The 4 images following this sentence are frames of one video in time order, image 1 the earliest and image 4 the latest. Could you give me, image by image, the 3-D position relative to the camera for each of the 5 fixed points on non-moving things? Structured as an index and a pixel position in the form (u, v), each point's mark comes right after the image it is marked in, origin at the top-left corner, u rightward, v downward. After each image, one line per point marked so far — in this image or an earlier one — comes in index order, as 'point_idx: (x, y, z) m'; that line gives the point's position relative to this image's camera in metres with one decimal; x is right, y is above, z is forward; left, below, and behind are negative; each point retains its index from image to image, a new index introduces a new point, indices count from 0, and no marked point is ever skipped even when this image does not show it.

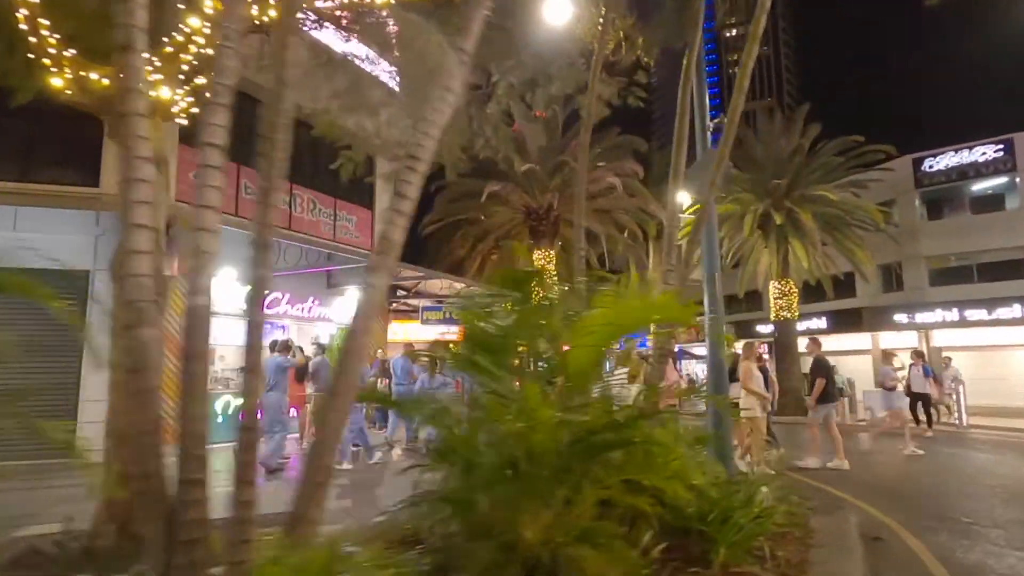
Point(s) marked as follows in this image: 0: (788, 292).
0: (+6.6, -0.1, +17.4) m
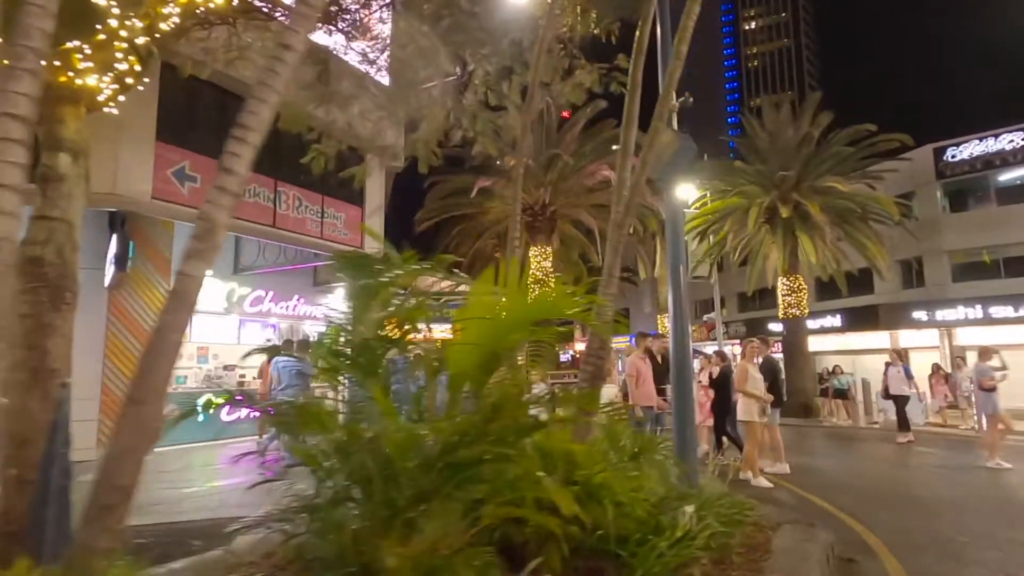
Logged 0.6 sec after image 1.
0: (+6.6, 0.0, +16.7) m
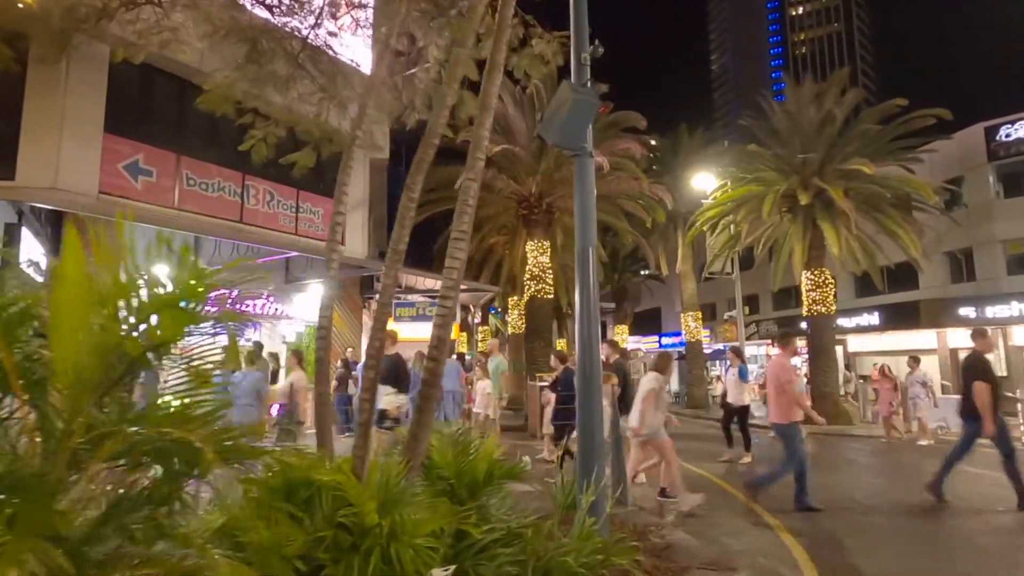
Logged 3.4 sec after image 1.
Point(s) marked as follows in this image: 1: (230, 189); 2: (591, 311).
0: (+6.5, +0.1, +15.1) m
1: (-4.7, +1.7, +12.0) m
2: (+0.6, -0.2, +5.3) m
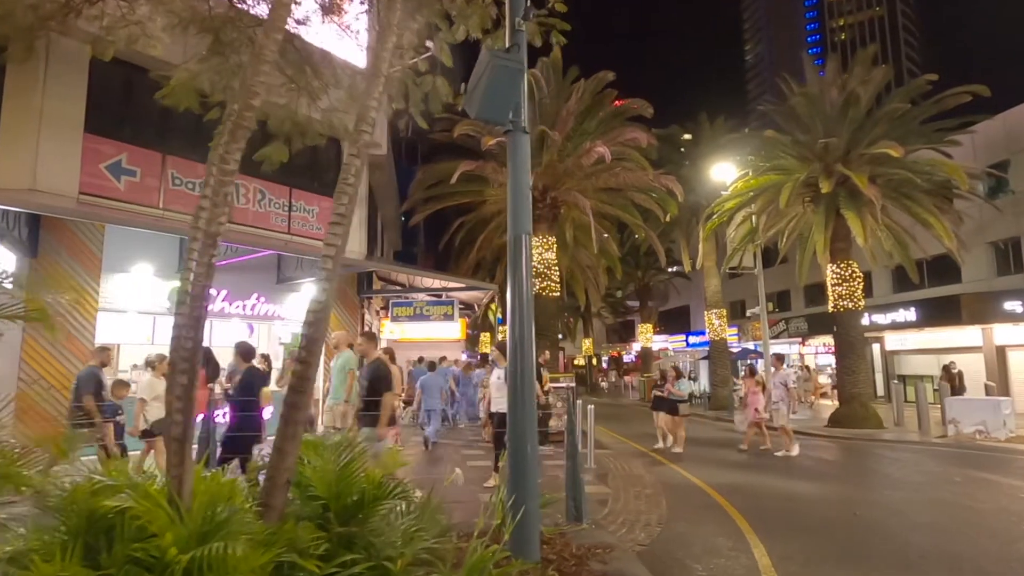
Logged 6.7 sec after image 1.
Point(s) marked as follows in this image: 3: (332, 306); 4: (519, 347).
0: (+6.6, +0.2, +14.1) m
1: (-4.8, +1.6, +11.7) m
2: (+0.1, -0.1, +4.7) m
3: (-0.9, -0.1, +3.6) m
4: (+0.1, -0.4, +4.6) m
